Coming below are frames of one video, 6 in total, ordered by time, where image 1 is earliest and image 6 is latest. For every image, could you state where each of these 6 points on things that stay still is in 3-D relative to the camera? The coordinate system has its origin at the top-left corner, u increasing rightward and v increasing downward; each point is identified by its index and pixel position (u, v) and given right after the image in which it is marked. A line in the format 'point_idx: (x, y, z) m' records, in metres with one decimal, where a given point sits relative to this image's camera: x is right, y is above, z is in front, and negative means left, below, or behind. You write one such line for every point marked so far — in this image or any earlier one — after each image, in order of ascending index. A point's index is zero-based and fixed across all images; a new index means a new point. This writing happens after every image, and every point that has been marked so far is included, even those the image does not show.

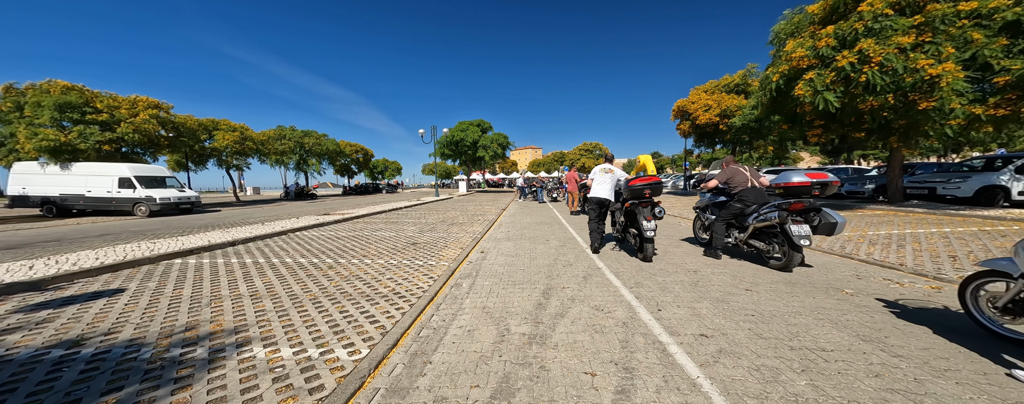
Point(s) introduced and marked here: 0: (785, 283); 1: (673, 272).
0: (+3.7, -1.1, +3.7) m
1: (+2.4, -1.1, +4.1) m
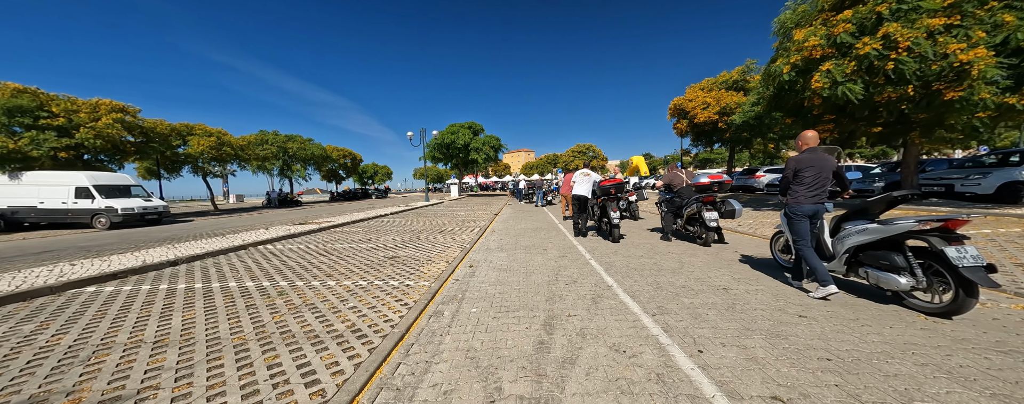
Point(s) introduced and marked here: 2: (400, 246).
0: (+3.7, -1.1, +3.0) m
1: (+2.4, -1.1, +3.4) m
2: (-2.8, -1.1, +6.8) m
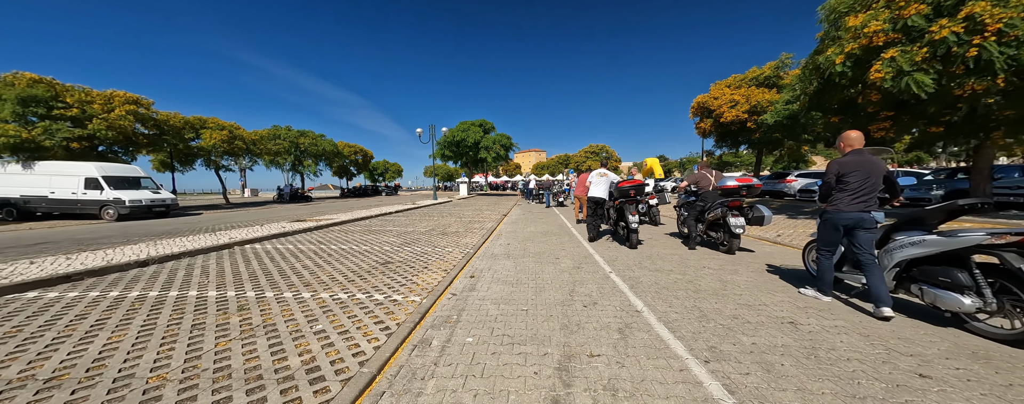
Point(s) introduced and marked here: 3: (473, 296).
0: (+3.7, -1.2, +2.2) m
1: (+2.4, -1.2, +2.6) m
2: (-2.7, -1.1, +6.2) m
3: (-0.5, -1.3, +3.6) m
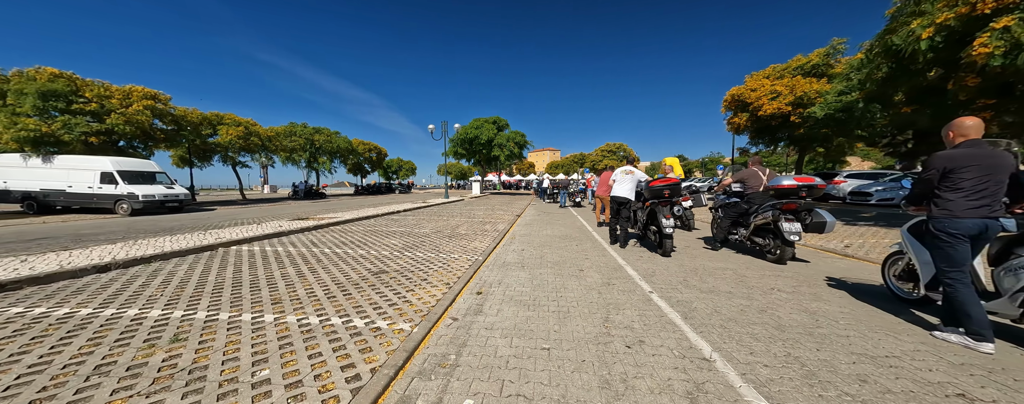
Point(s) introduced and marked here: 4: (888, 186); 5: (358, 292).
0: (+3.8, -1.3, +1.2) m
1: (+2.5, -1.3, +1.7) m
2: (-2.4, -1.1, +5.5) m
3: (-0.4, -1.3, +2.8) m
4: (+18.3, +0.8, +13.0) m
5: (-2.1, -1.2, +3.6) m
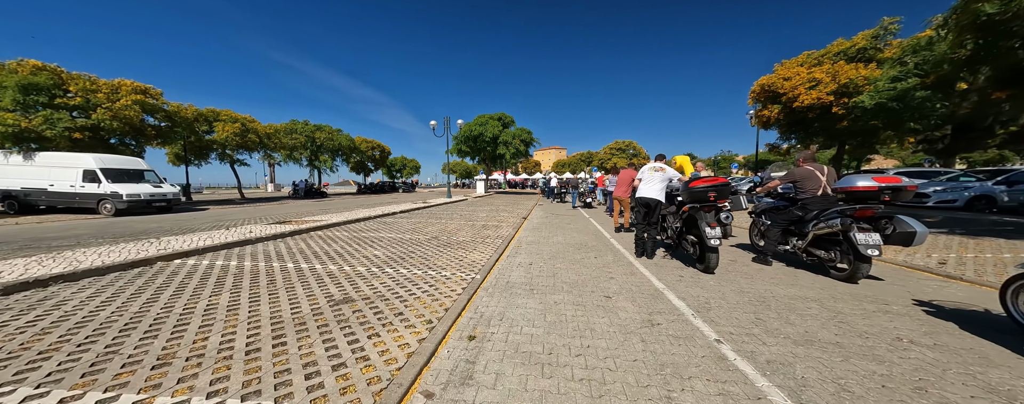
0: (+3.8, -1.4, +0.1) m
1: (+2.6, -1.3, +0.6) m
2: (-2.3, -1.1, +4.5) m
3: (-0.3, -1.3, +1.8) m
4: (+18.6, +0.7, +11.5) m
5: (-2.0, -1.2, +2.6) m
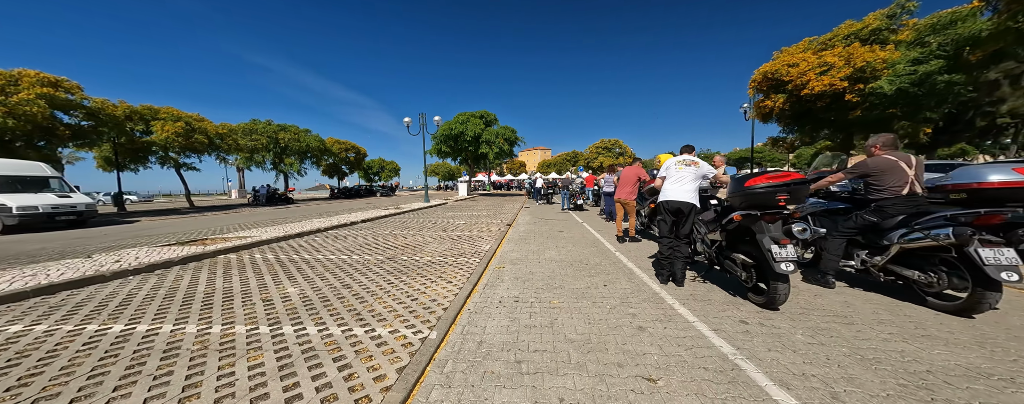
0: (+3.7, -1.4, -1.3) m
1: (+2.5, -1.4, -0.8) m
2: (-2.5, -1.3, +2.8) m
3: (-0.4, -1.5, +0.2) m
4: (+17.9, +0.9, +10.9) m
5: (-2.2, -1.4, +0.9) m
